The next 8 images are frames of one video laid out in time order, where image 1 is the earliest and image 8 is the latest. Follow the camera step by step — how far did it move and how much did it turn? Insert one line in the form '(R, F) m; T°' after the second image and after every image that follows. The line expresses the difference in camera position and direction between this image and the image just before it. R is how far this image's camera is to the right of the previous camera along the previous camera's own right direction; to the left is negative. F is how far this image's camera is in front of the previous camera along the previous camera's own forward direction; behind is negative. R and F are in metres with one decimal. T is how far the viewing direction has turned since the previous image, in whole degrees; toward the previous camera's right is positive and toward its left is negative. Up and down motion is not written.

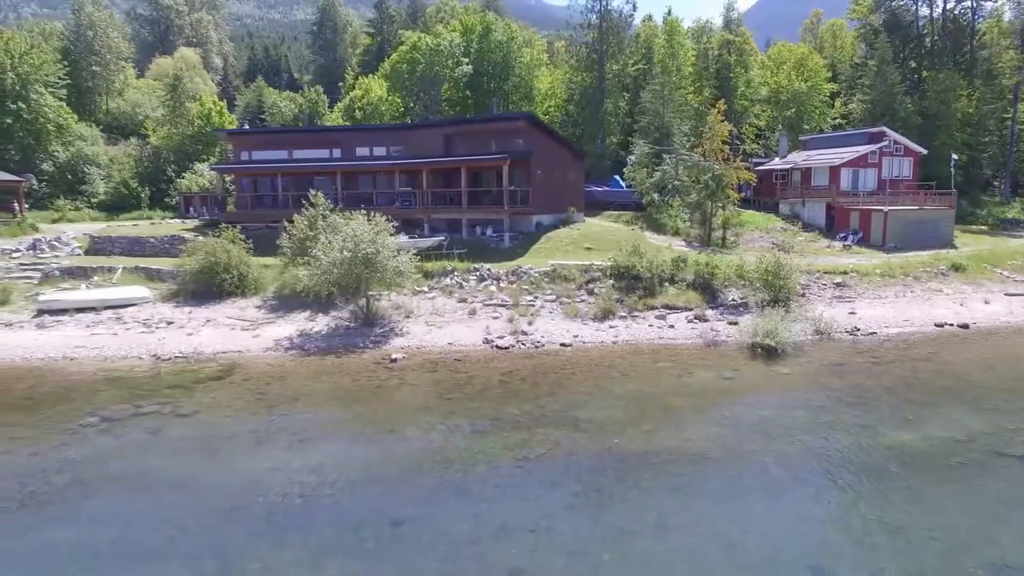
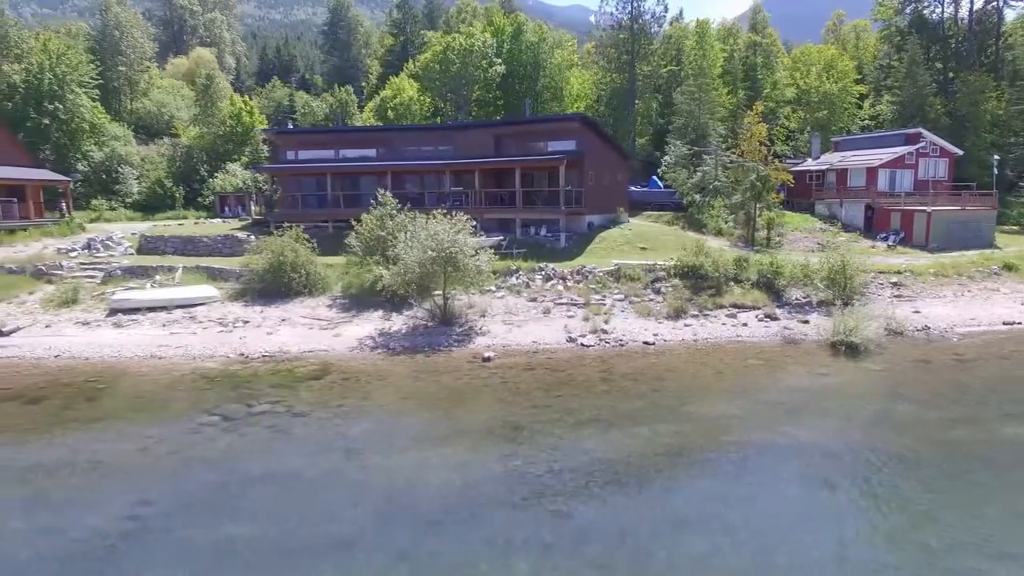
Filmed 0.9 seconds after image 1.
(-3.3, -0.2) m; 0°
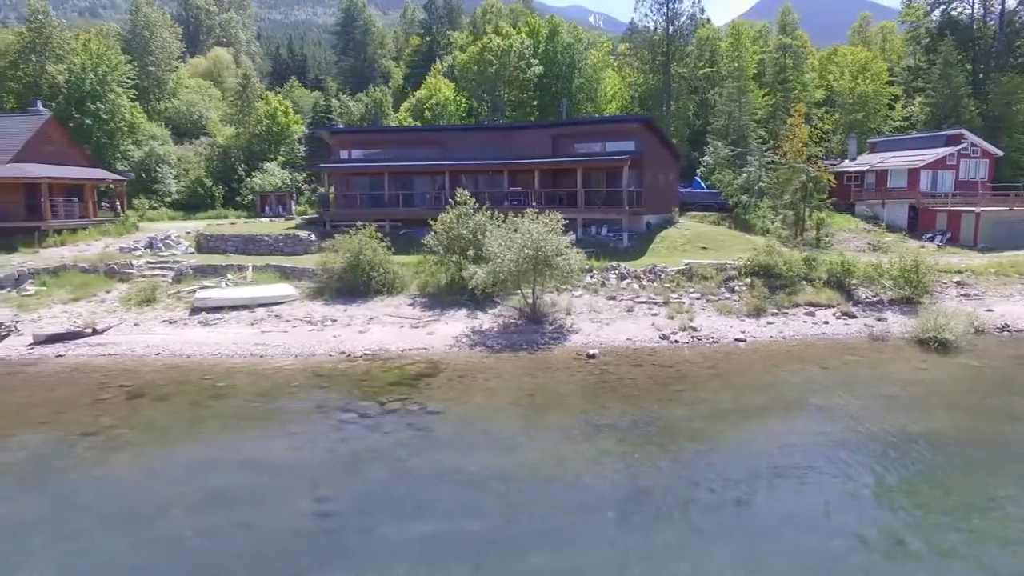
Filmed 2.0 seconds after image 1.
(-3.8, -0.2) m; 0°
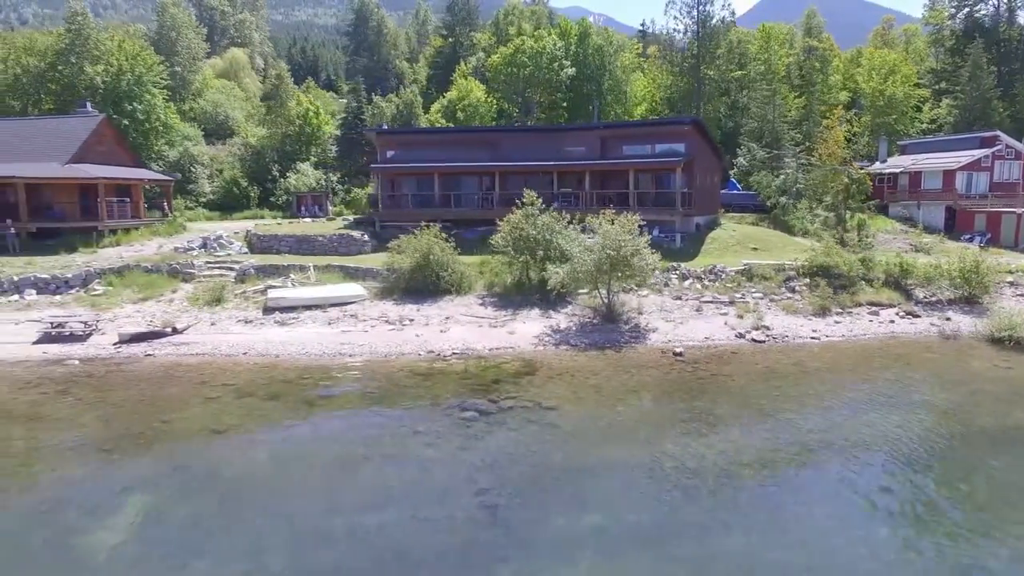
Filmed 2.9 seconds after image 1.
(-3.3, -0.3) m; 0°
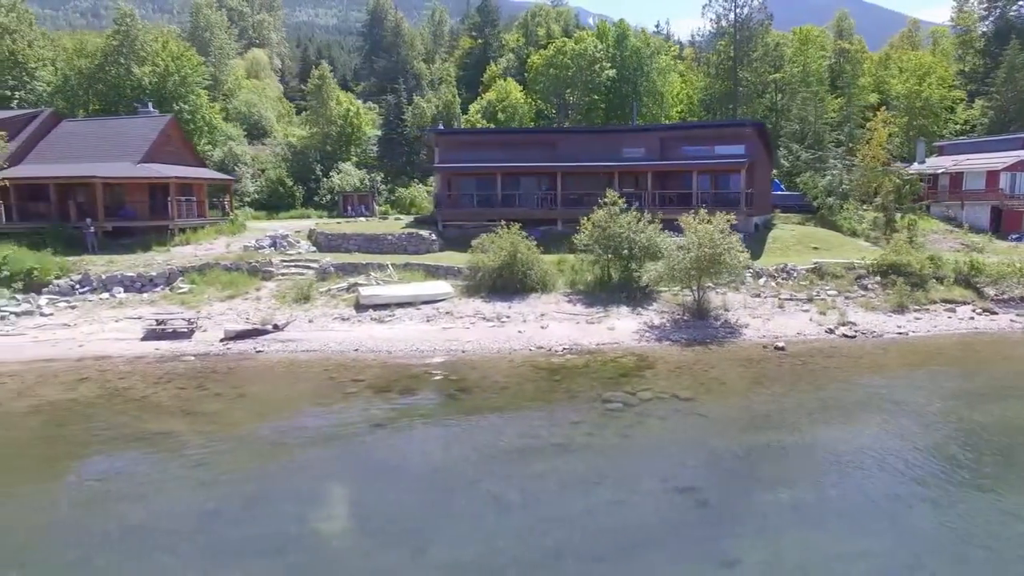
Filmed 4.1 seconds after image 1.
(-4.2, -0.4) m; 0°
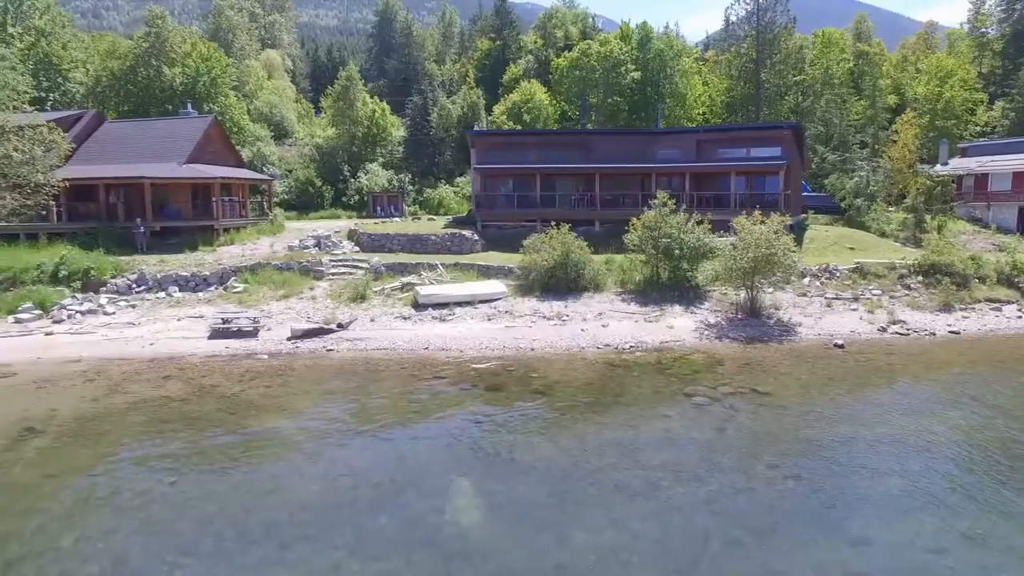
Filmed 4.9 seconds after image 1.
(-2.7, -0.3) m; 0°
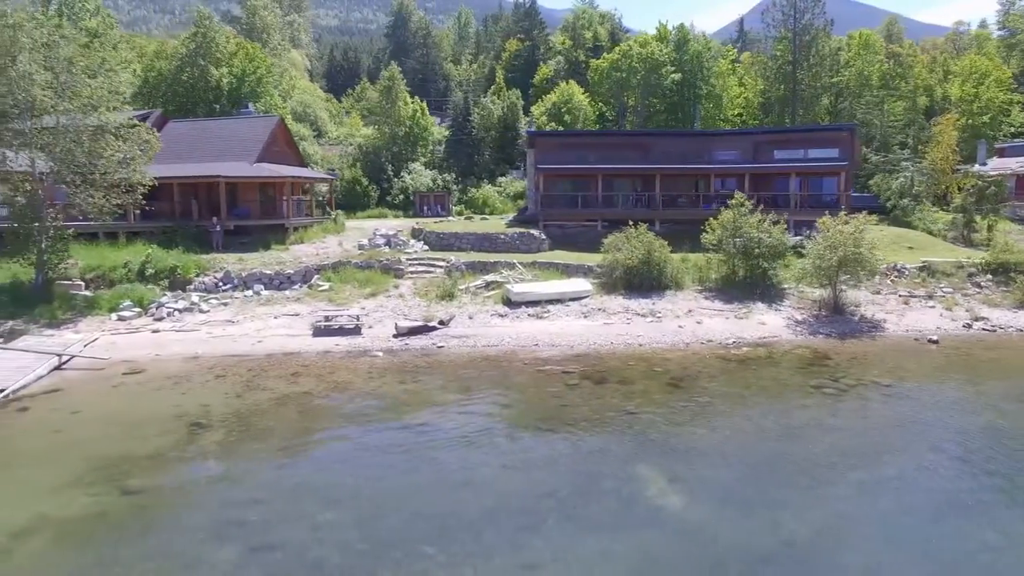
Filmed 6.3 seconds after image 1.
(-4.4, -0.4) m; 0°
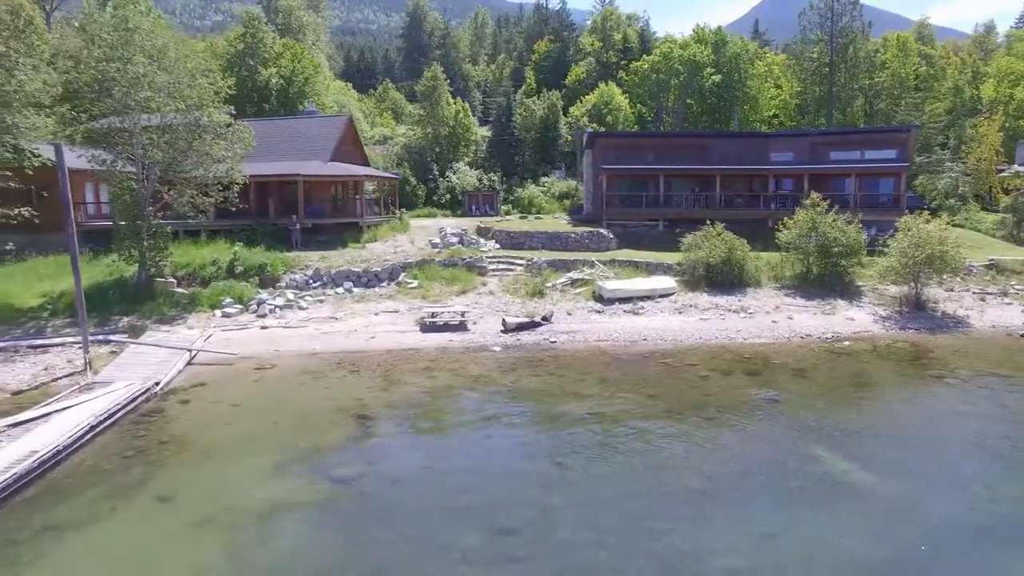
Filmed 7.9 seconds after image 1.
(-4.6, -0.5) m; 0°
